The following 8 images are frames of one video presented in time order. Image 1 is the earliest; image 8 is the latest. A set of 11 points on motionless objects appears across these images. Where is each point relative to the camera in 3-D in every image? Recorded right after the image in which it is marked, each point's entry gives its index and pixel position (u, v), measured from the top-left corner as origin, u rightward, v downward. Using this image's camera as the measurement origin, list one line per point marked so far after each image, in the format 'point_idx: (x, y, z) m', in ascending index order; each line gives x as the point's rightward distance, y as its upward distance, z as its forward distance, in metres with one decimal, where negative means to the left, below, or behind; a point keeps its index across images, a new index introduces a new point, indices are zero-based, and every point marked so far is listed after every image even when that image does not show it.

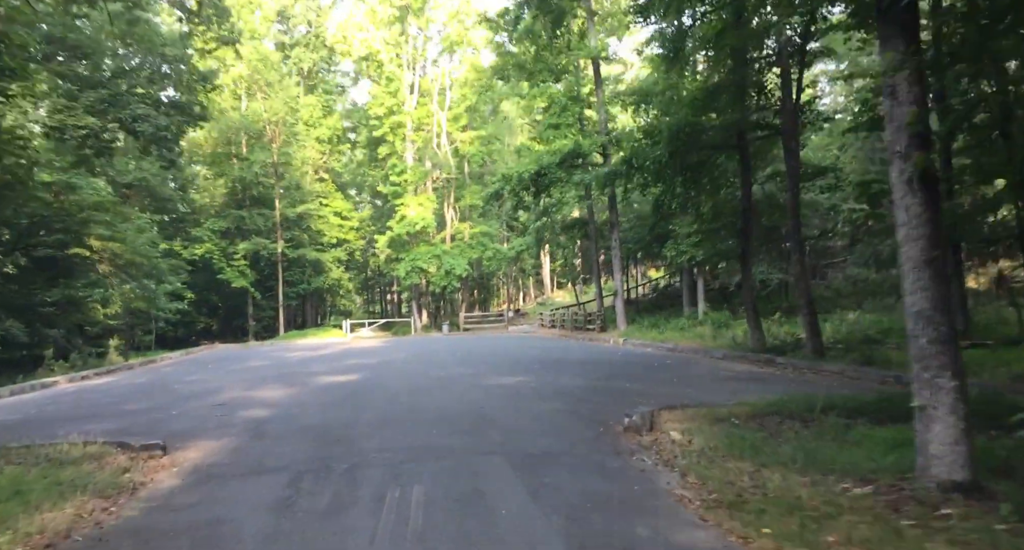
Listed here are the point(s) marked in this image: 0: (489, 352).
0: (-0.6, -2.4, +20.9) m
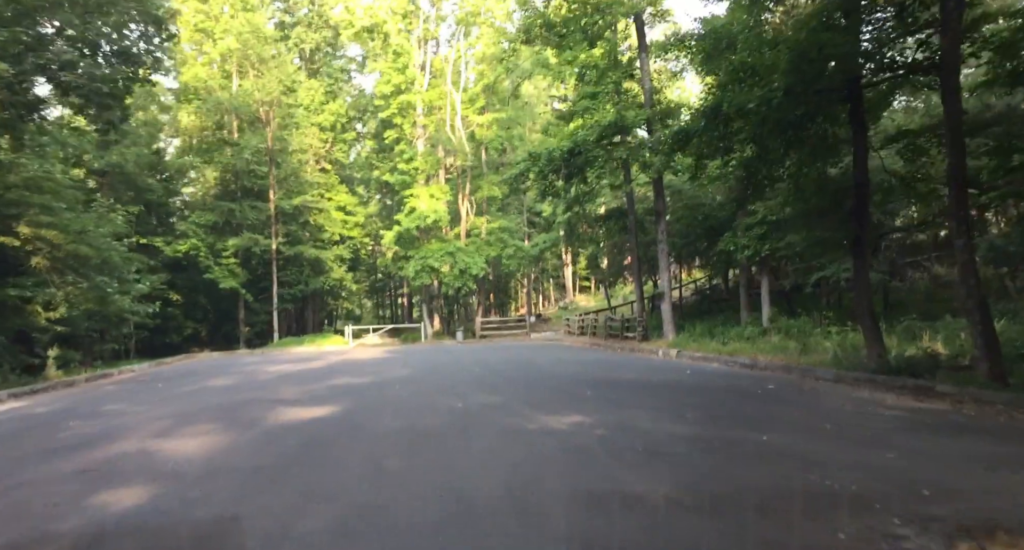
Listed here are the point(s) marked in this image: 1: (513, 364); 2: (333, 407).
0: (+0.2, -2.3, +16.8) m
1: (+0.3, -2.3, +17.5) m
2: (-2.6, -1.9, +9.8) m
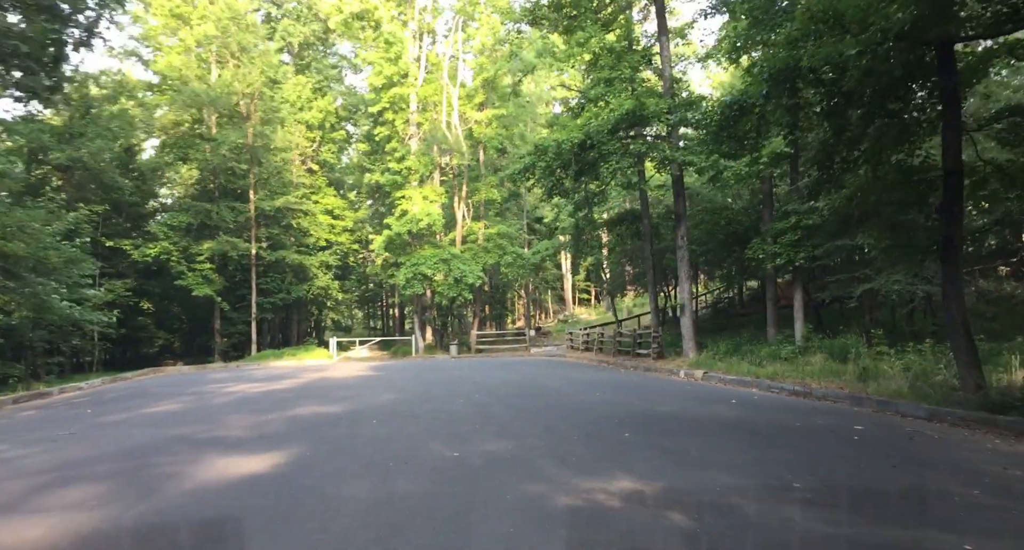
0: (+0.3, -2.4, +14.3) m
1: (+0.3, -2.5, +15.0) m
2: (-2.5, -1.9, +7.2) m
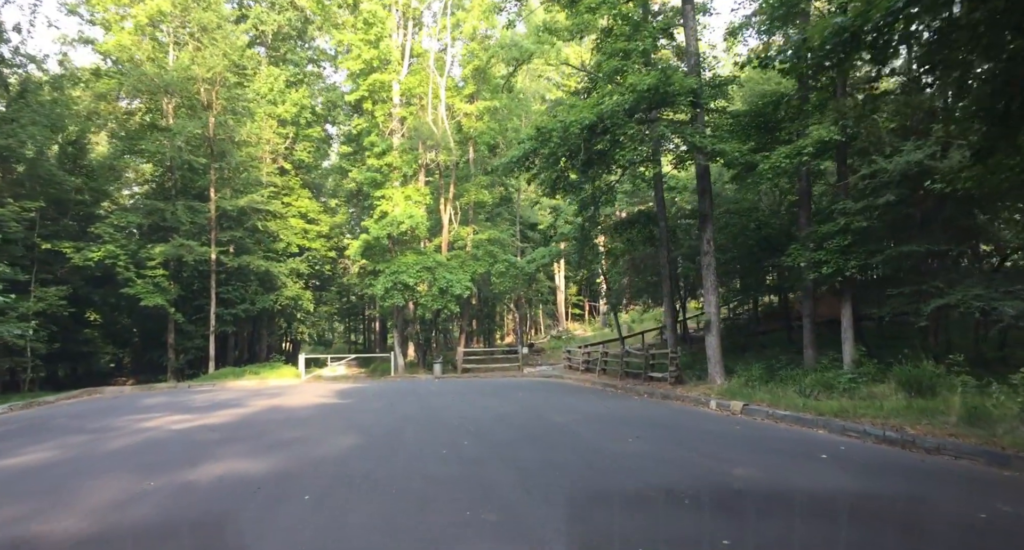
0: (+0.2, -2.5, +11.0) m
1: (+0.3, -2.6, +11.8) m
2: (-2.4, -1.8, +4.0) m
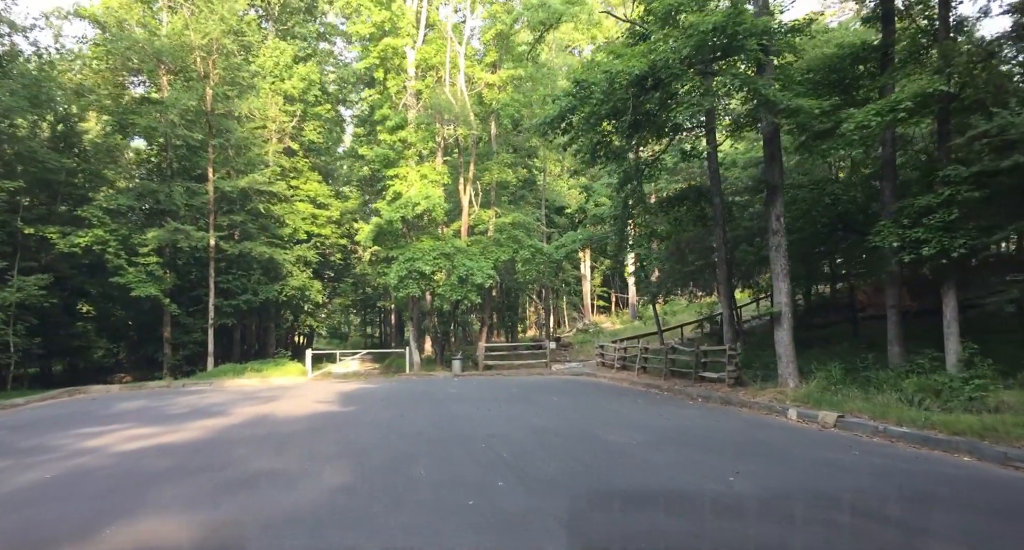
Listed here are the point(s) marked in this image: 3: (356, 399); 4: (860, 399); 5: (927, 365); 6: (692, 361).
0: (+0.8, -2.2, +8.5) m
1: (+0.9, -2.3, +9.2) m
2: (-2.0, -1.6, +1.5) m
3: (-3.4, -2.8, +14.7) m
4: (+6.3, -2.2, +12.0) m
5: (+8.5, -1.8, +13.5) m
6: (+4.9, -2.4, +18.4) m
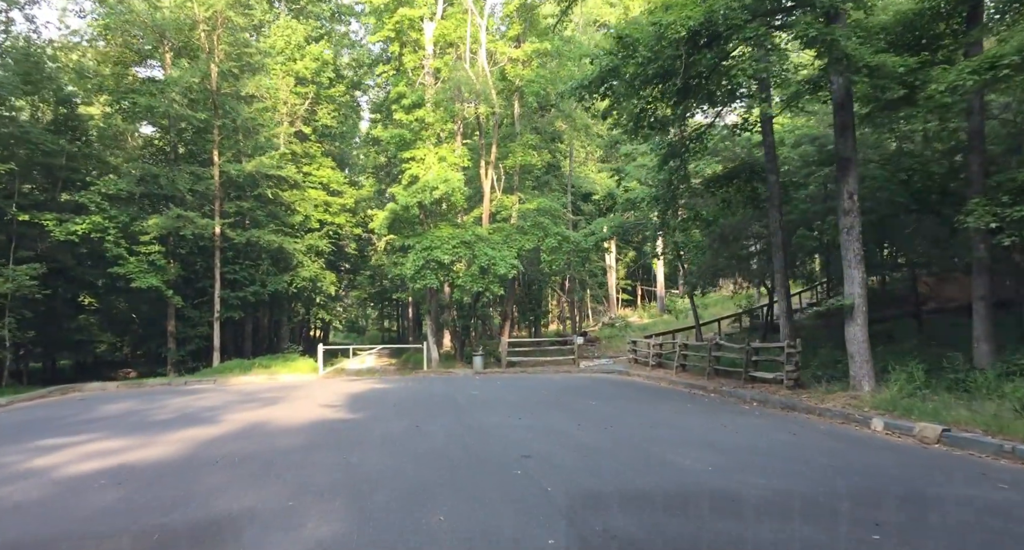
0: (+1.2, -2.0, +6.7) m
1: (+1.3, -2.1, +7.4) m
2: (-1.8, -1.5, -0.3) m
3: (-2.8, -2.5, +13.1) m
4: (+6.8, -2.0, +10.1) m
5: (+9.0, -1.5, +11.5) m
6: (+5.6, -2.1, +16.5) m
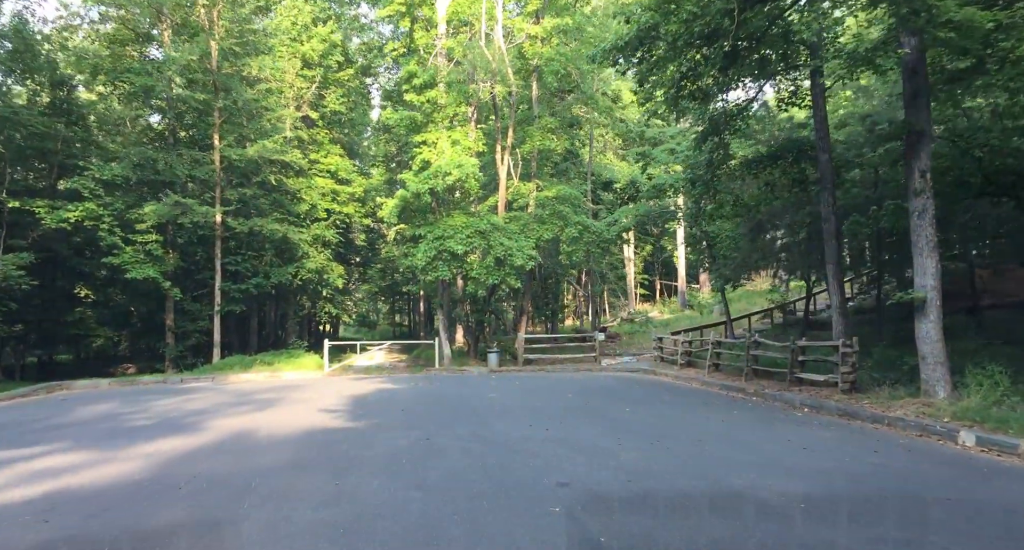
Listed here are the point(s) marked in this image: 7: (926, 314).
0: (+1.5, -1.9, +5.2) m
1: (+1.6, -2.0, +6.0) m
2: (-1.6, -1.4, -1.7) m
3: (-2.4, -2.3, +11.7) m
4: (+7.1, -1.9, +8.6) m
5: (+9.4, -1.4, +9.9) m
6: (+6.1, -1.9, +14.9) m
7: (+6.8, -0.6, +11.0) m
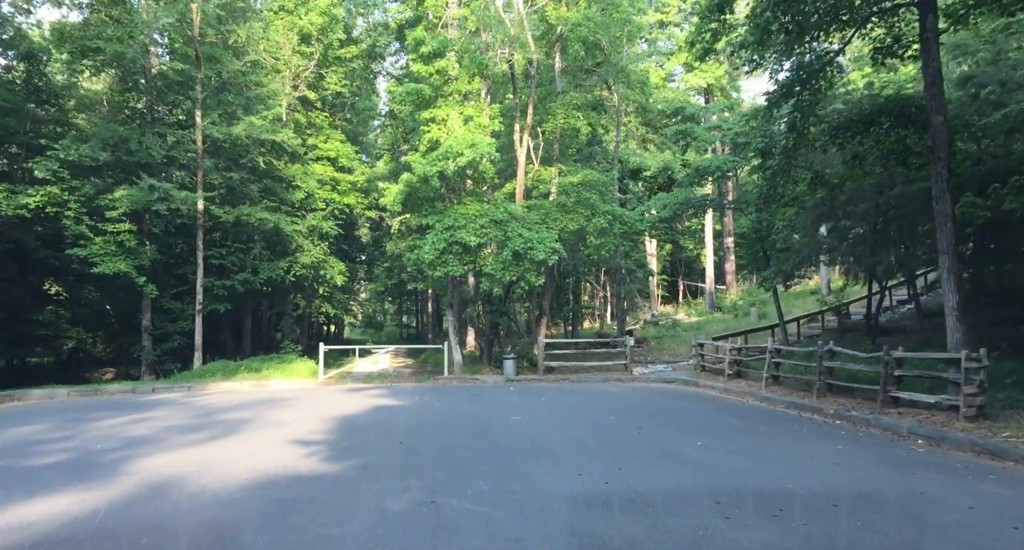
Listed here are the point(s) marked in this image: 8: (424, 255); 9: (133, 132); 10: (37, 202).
0: (+1.8, -1.7, +2.5) m
1: (+1.9, -1.8, +3.3) m
2: (-1.4, -1.3, -4.3) m
3: (-2.0, -2.2, +9.0) m
4: (+7.5, -1.8, +5.8) m
5: (+9.8, -1.3, +7.1) m
6: (+6.5, -1.8, +12.2) m
7: (+7.2, -0.5, +8.2) m
8: (-2.4, +0.6, +18.5) m
9: (-10.8, +4.1, +19.1) m
10: (-12.6, +2.0, +17.6) m
